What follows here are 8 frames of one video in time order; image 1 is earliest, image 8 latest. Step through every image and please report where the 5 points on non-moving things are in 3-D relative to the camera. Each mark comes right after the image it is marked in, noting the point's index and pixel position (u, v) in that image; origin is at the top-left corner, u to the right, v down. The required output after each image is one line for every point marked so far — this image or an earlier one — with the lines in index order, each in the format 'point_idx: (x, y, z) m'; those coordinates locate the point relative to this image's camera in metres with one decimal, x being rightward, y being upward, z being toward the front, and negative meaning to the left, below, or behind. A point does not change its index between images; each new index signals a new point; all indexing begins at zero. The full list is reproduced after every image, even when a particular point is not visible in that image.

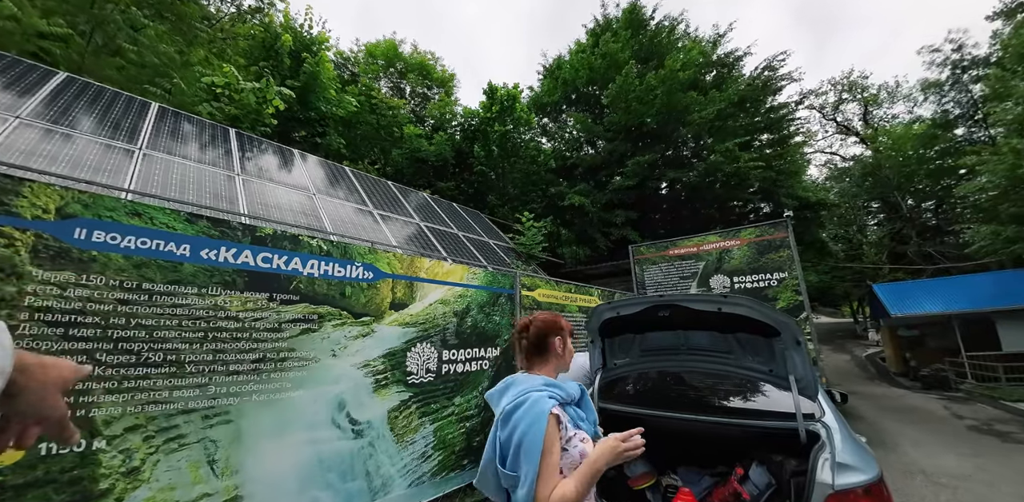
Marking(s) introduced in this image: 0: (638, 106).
0: (+3.5, +4.0, +10.2) m
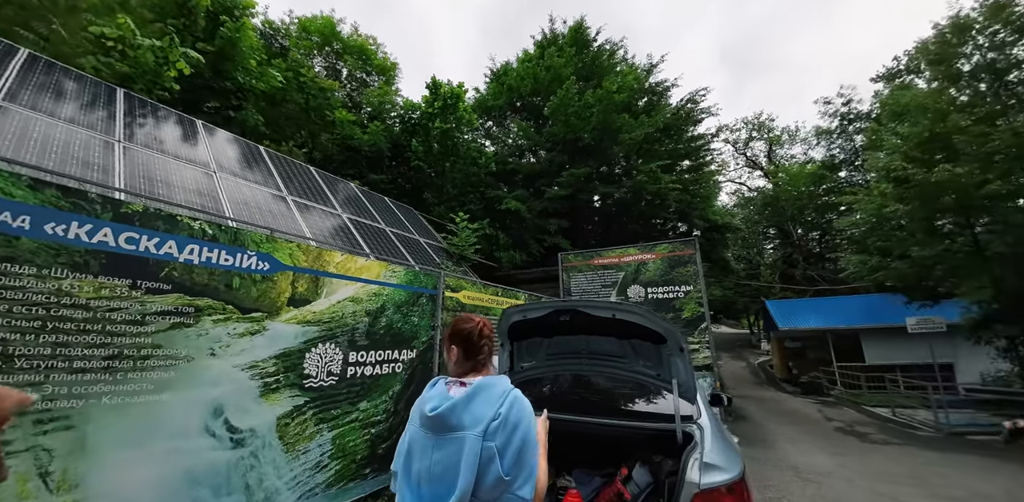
0: (+1.8, +3.8, +10.6) m
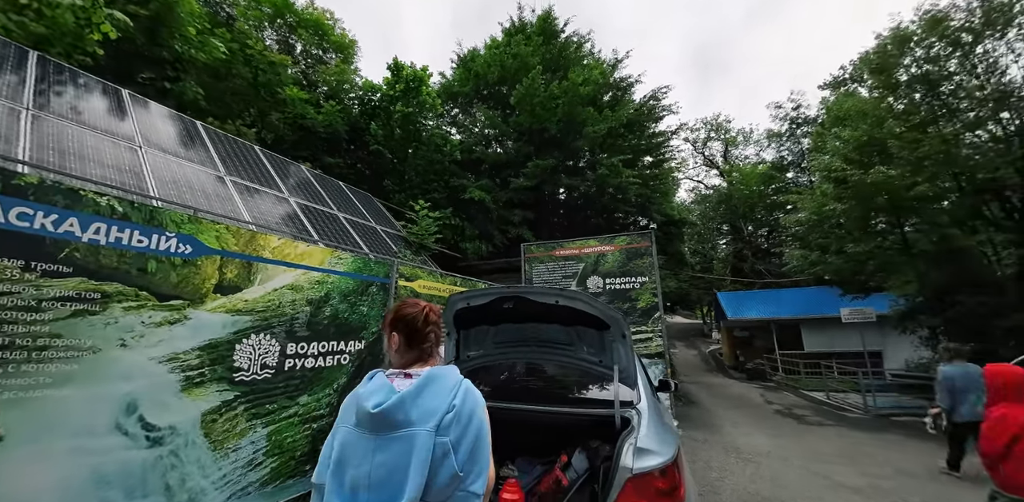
0: (+0.8, +4.0, +10.6) m
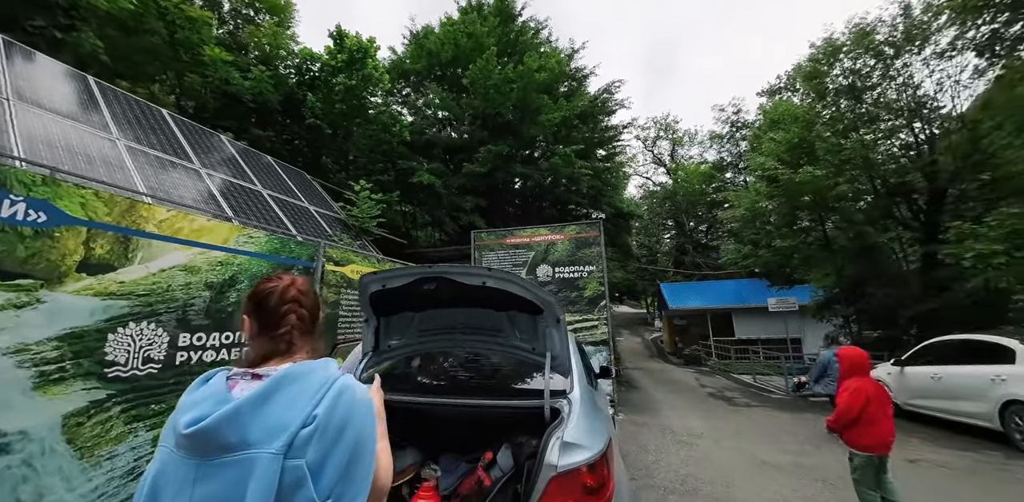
0: (-0.5, +4.4, +10.3) m
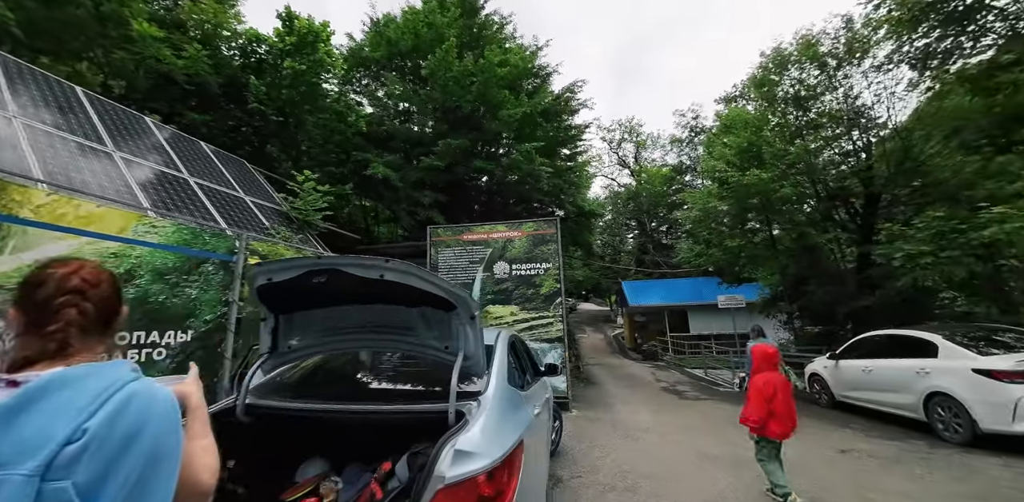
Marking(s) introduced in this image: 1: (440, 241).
0: (-1.6, +4.5, +10.0) m
1: (-1.6, +0.2, +7.9) m
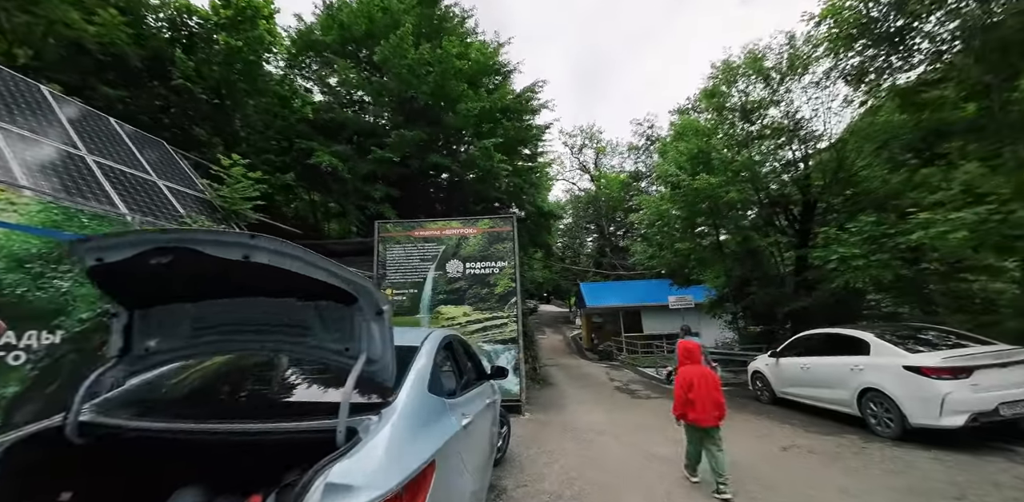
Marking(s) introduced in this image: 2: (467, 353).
0: (-2.7, +4.5, +9.5) m
1: (-2.5, +0.3, +7.5) m
2: (-0.4, -0.9, +3.4) m
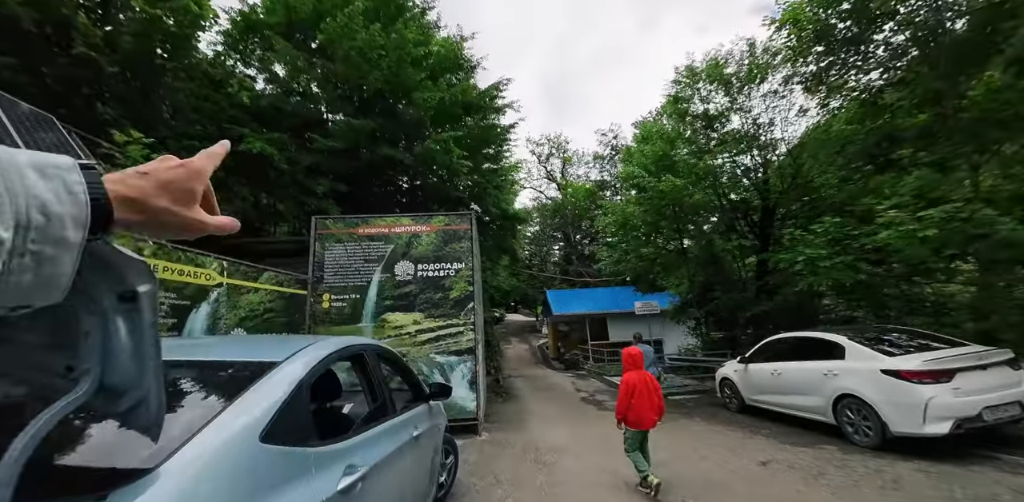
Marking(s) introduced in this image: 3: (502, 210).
0: (-3.6, +4.5, +8.7) m
1: (-3.3, +0.3, +6.5) m
2: (-0.9, -0.8, +2.7) m
3: (-0.3, +1.5, +12.5) m
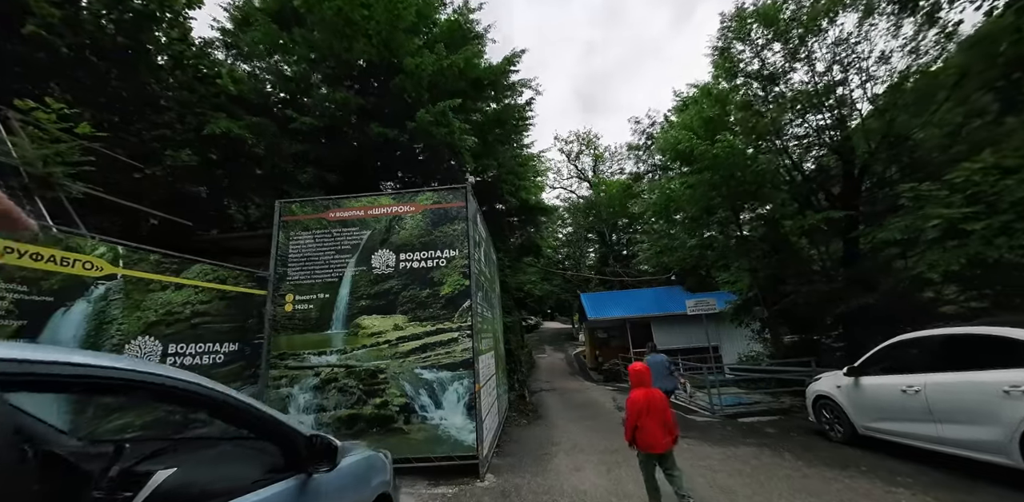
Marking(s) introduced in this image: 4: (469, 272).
0: (-3.5, +4.6, +7.6) m
1: (-3.2, +0.4, +5.3) m
2: (-1.1, -0.5, +1.2) m
3: (+0.3, +1.6, +11.0) m
4: (-0.6, -0.3, +5.1) m
